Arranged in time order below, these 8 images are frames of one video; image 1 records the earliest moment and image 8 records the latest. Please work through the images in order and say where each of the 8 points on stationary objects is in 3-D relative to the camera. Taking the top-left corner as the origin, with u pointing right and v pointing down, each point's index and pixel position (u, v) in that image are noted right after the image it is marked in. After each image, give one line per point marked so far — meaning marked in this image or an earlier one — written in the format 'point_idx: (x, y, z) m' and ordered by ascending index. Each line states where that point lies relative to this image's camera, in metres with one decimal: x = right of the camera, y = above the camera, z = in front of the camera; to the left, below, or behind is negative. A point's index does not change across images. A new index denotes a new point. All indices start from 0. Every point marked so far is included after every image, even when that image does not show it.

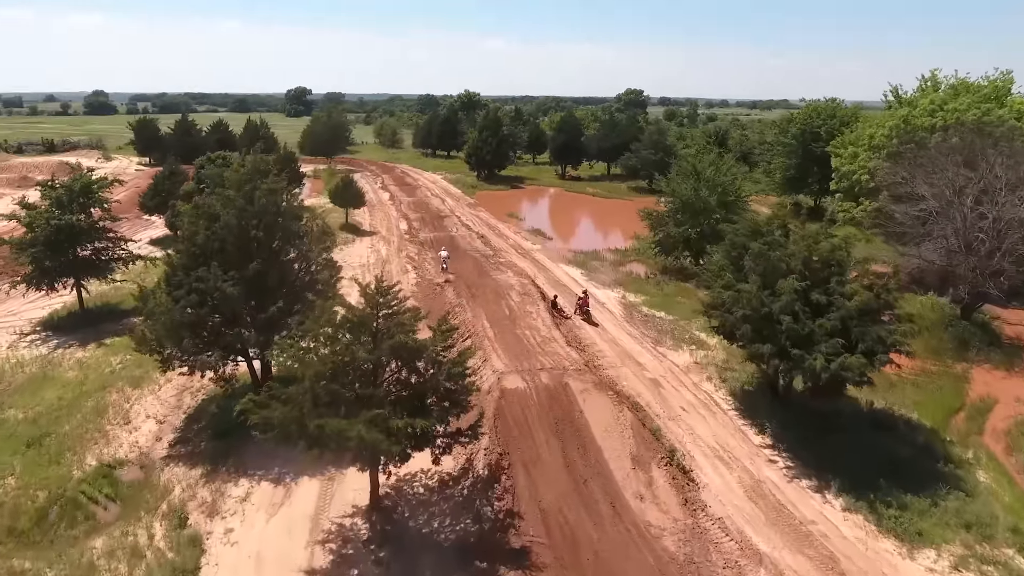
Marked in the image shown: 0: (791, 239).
0: (+6.9, +1.2, +15.9) m
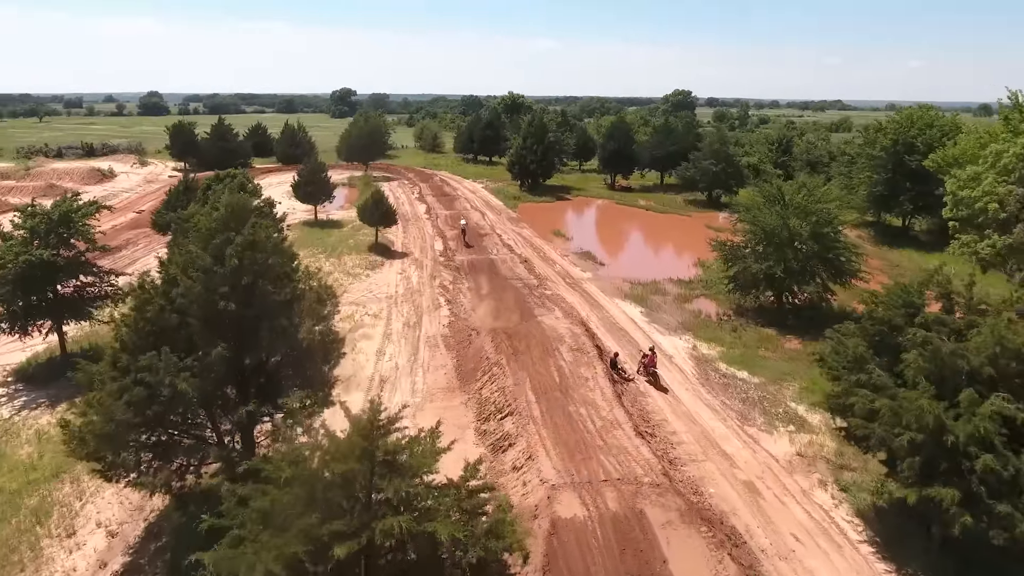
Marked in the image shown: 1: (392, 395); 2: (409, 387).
0: (+7.9, -0.6, +11.3) m
1: (-3.5, -3.1, +18.8) m
2: (-3.1, -3.0, +19.3) m
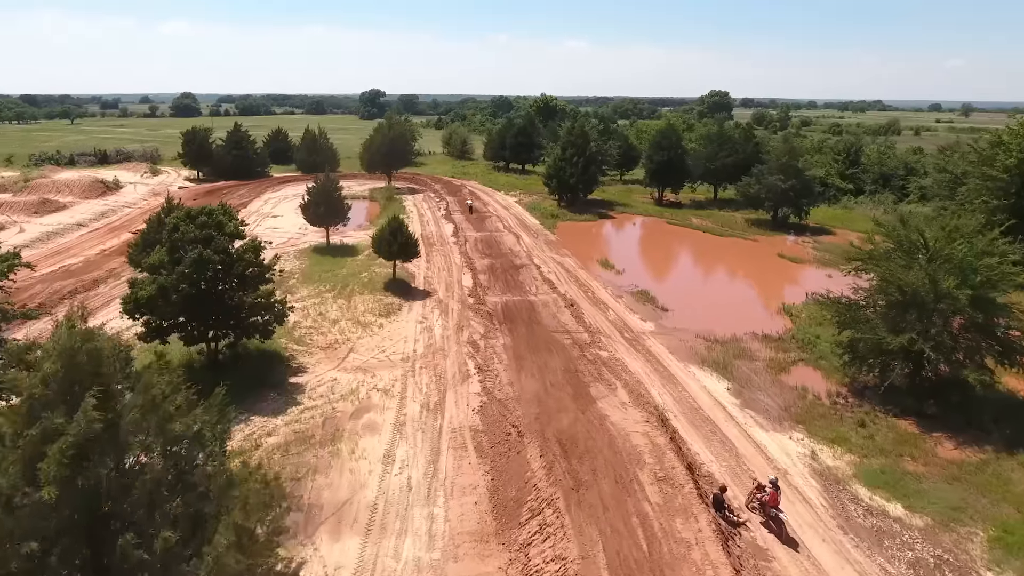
0: (+8.8, -2.8, +5.2) m
1: (-2.3, -5.2, +13.2) m
2: (-1.9, -5.1, +13.7) m
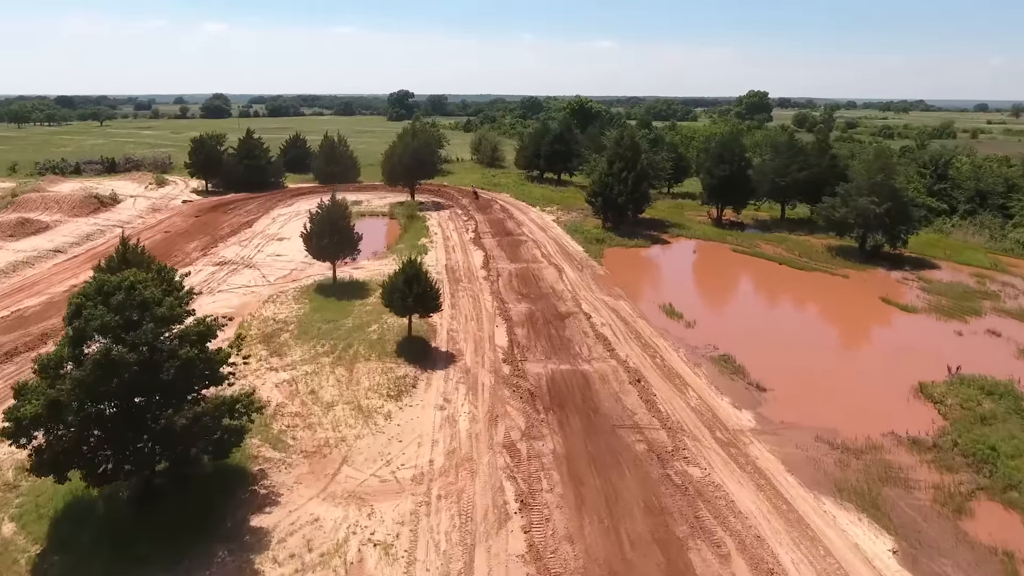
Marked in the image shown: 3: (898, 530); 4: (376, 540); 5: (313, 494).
0: (+9.5, -5.2, -1.6) m
1: (-1.3, -7.5, +6.8) m
2: (-0.9, -7.4, +7.3) m
3: (+8.6, -5.4, +14.5) m
4: (-2.9, -5.4, +13.9) m
5: (-4.8, -4.9, +15.5) m
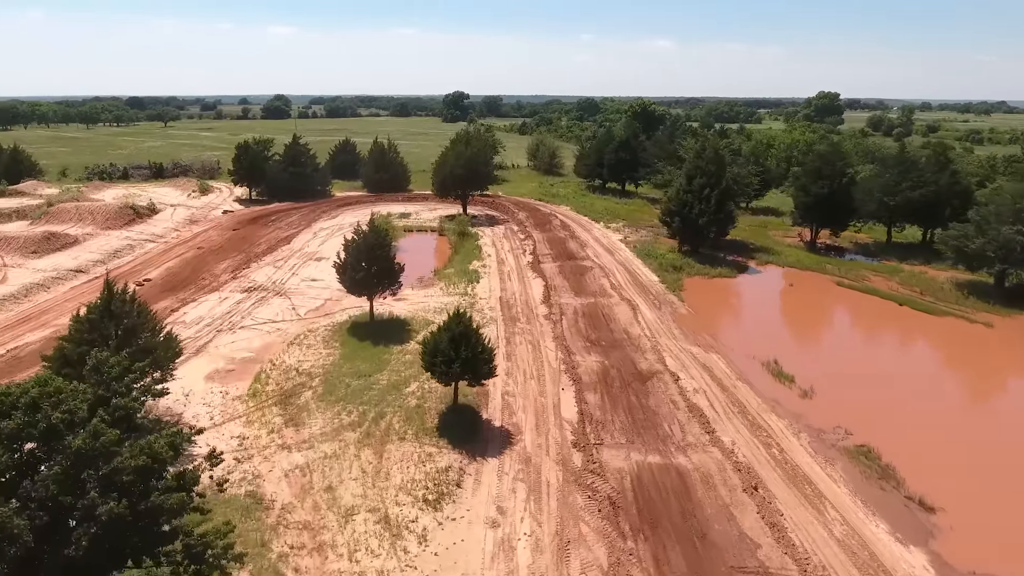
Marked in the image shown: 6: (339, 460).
0: (+9.5, -7.2, -7.3) m
1: (-0.7, -9.3, +1.9) m
2: (-0.2, -9.1, +2.3) m
3: (+9.8, -7.4, +8.8) m
4: (-1.7, -7.1, +9.0) m
5: (-3.4, -6.6, +10.8) m
6: (-4.6, -4.6, +17.2) m
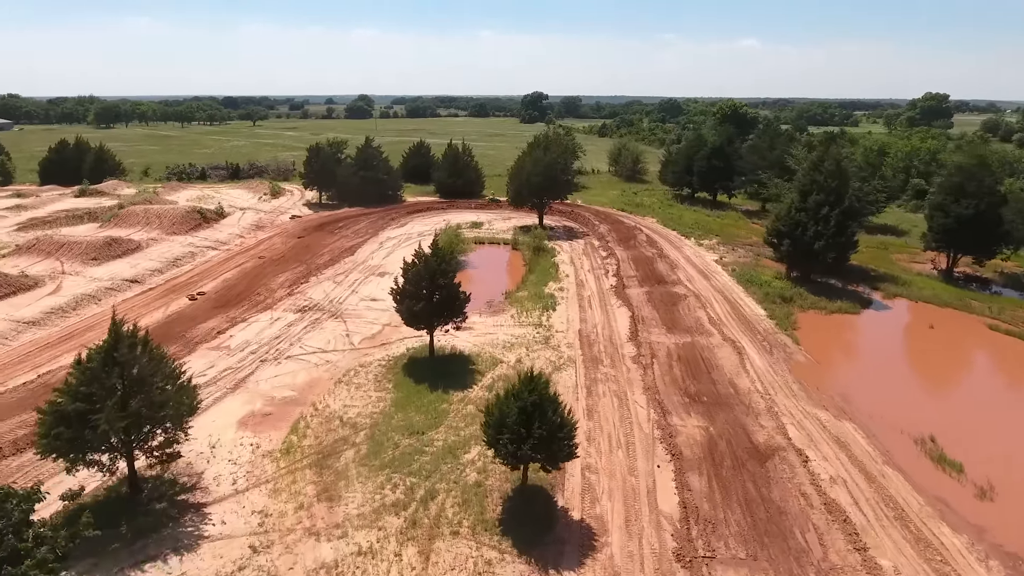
0: (+8.3, -8.8, -12.4) m
1: (-0.9, -10.5, -2.1) m
2: (-0.3, -10.4, -1.7) m
3: (+10.4, -9.0, +3.6) m
4: (-1.0, -8.3, +5.2) m
5: (-2.4, -7.8, +7.1) m
6: (-2.9, -5.7, +13.6) m
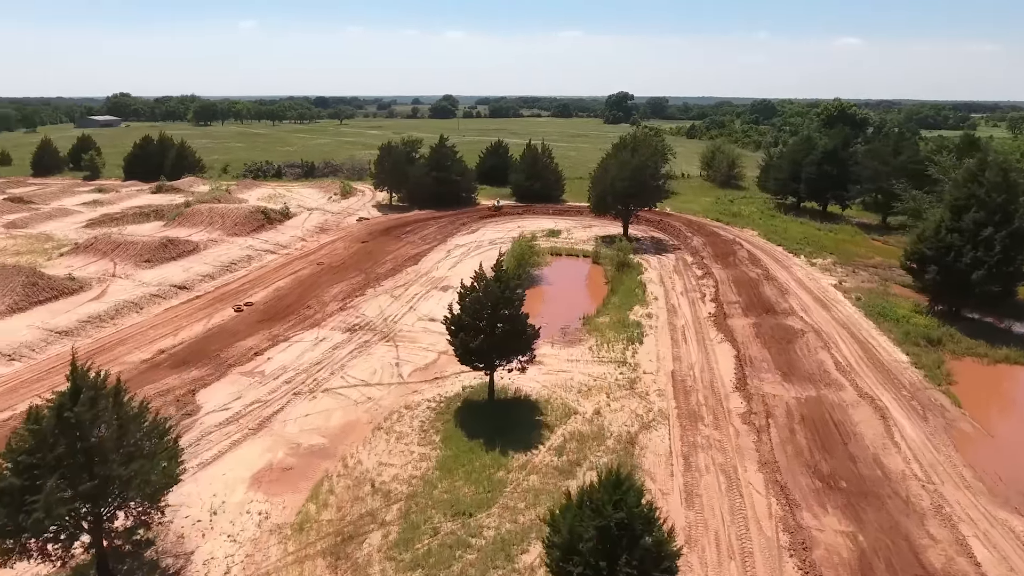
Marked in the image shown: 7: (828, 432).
0: (+6.0, -10.0, -17.5) m
1: (-1.9, -11.4, -6.2) m
2: (-1.4, -11.3, -5.9) m
3: (+10.0, -10.3, -1.9) m
4: (-1.1, -9.2, +0.9) m
5: (-2.3, -8.6, +3.1) m
6: (-1.9, -6.6, +9.6) m
7: (+9.1, -4.1, +18.4) m
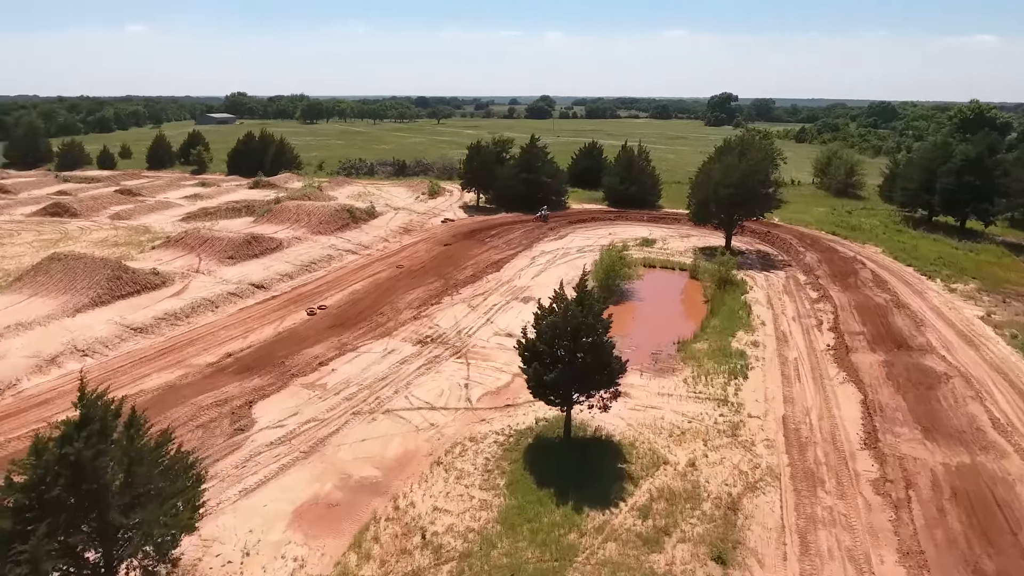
0: (+2.6, -10.7, -20.6) m
1: (-3.7, -11.8, -8.3) m
2: (-3.1, -11.7, -8.1) m
3: (+8.7, -11.3, -5.7) m
4: (-1.8, -9.7, -1.3) m
5: (-2.7, -9.0, +1.0) m
6: (-1.3, -7.1, +7.3) m
7: (+10.8, -5.1, +14.6) m
